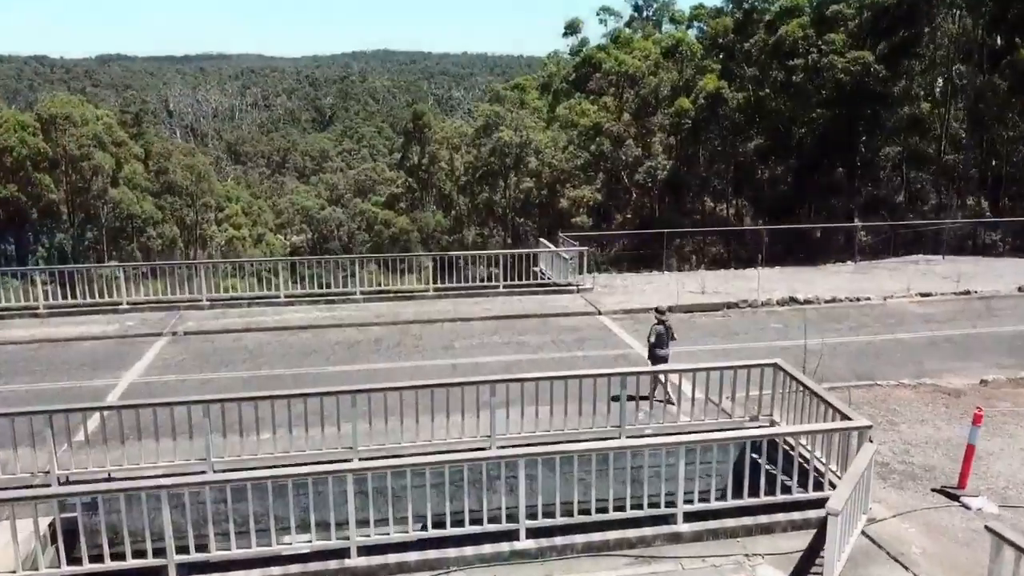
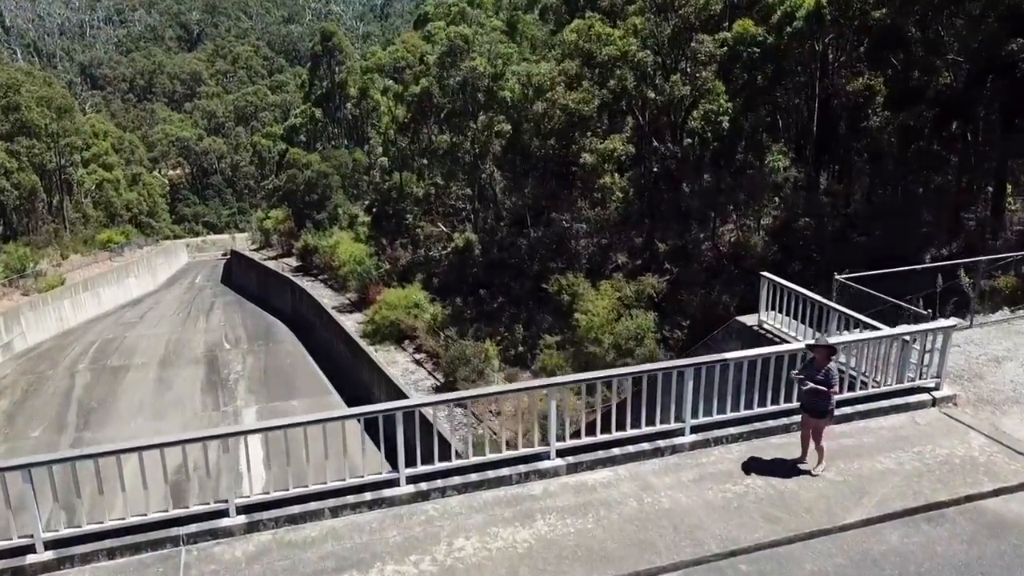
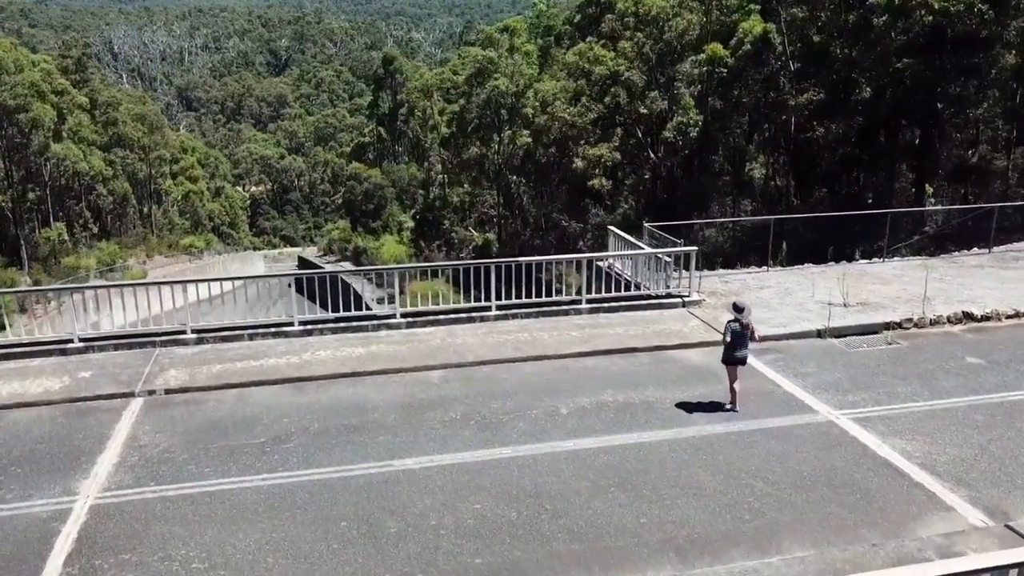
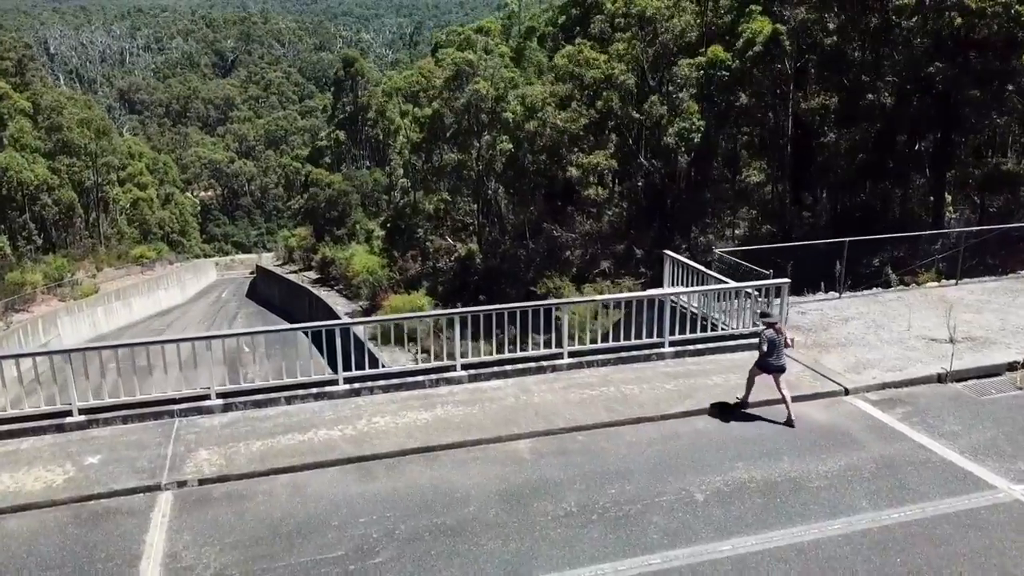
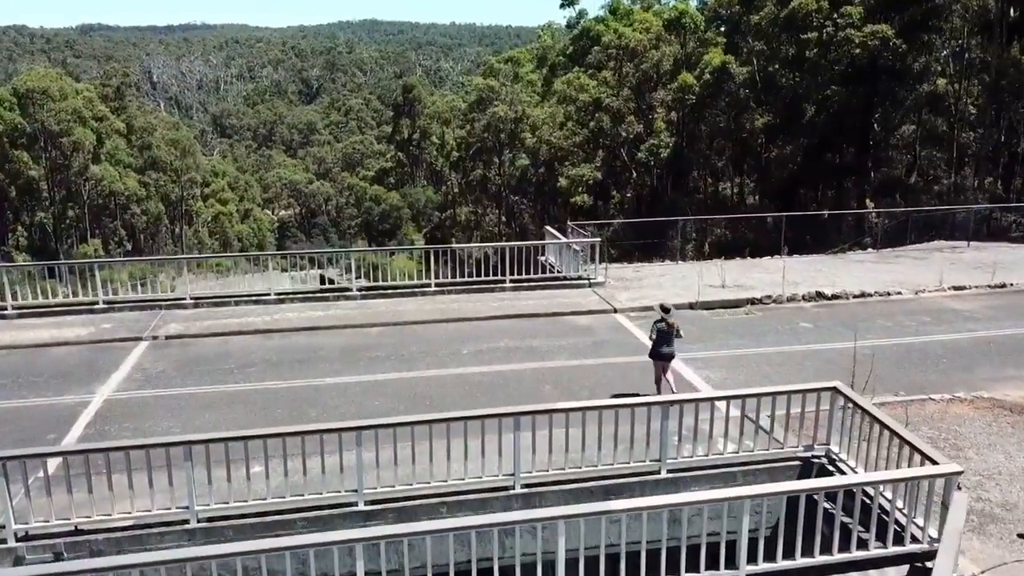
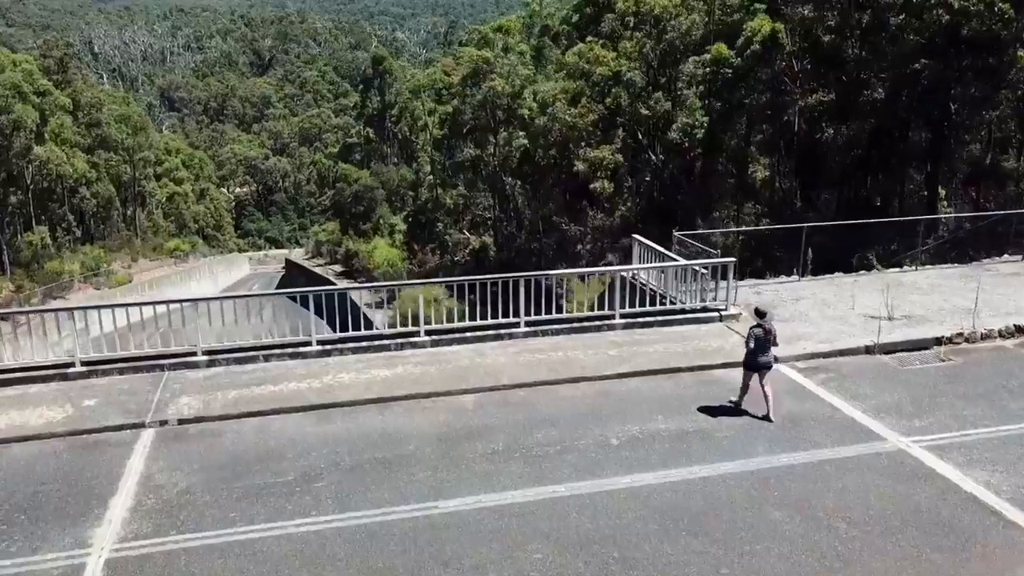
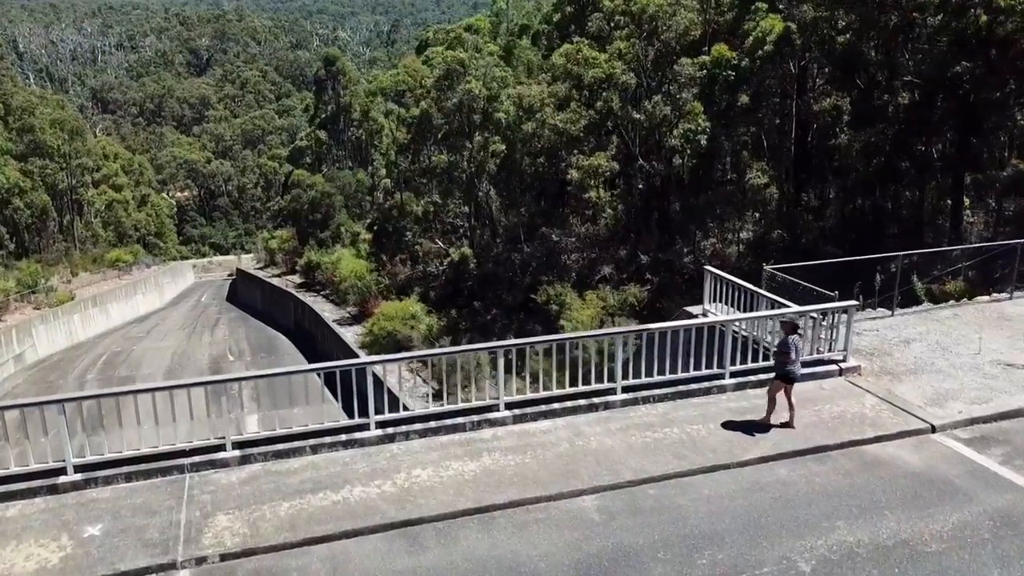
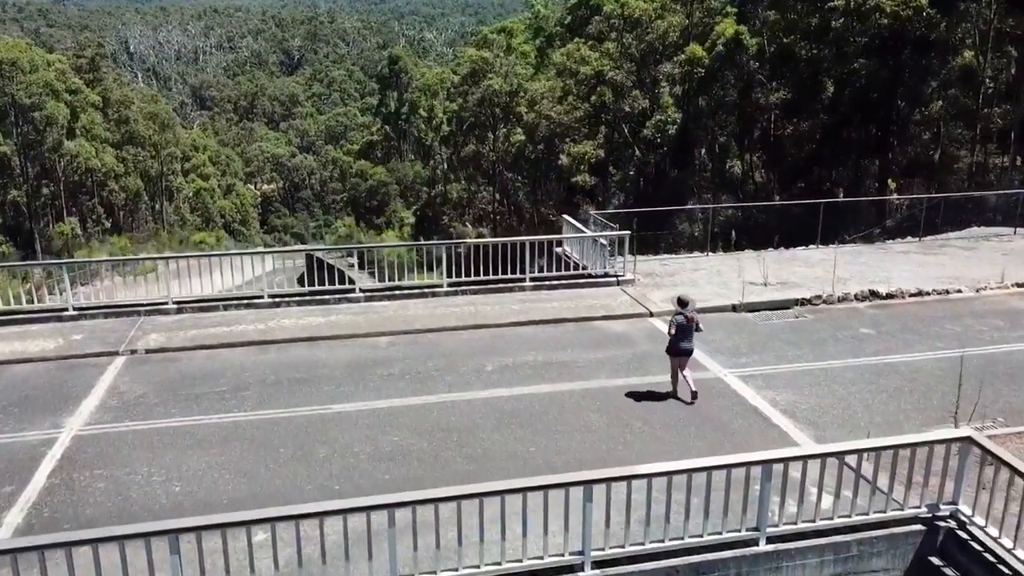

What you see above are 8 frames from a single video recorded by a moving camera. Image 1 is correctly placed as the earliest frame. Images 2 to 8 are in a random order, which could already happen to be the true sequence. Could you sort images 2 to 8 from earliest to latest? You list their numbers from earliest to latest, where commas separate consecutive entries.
5, 8, 3, 6, 4, 7, 2
